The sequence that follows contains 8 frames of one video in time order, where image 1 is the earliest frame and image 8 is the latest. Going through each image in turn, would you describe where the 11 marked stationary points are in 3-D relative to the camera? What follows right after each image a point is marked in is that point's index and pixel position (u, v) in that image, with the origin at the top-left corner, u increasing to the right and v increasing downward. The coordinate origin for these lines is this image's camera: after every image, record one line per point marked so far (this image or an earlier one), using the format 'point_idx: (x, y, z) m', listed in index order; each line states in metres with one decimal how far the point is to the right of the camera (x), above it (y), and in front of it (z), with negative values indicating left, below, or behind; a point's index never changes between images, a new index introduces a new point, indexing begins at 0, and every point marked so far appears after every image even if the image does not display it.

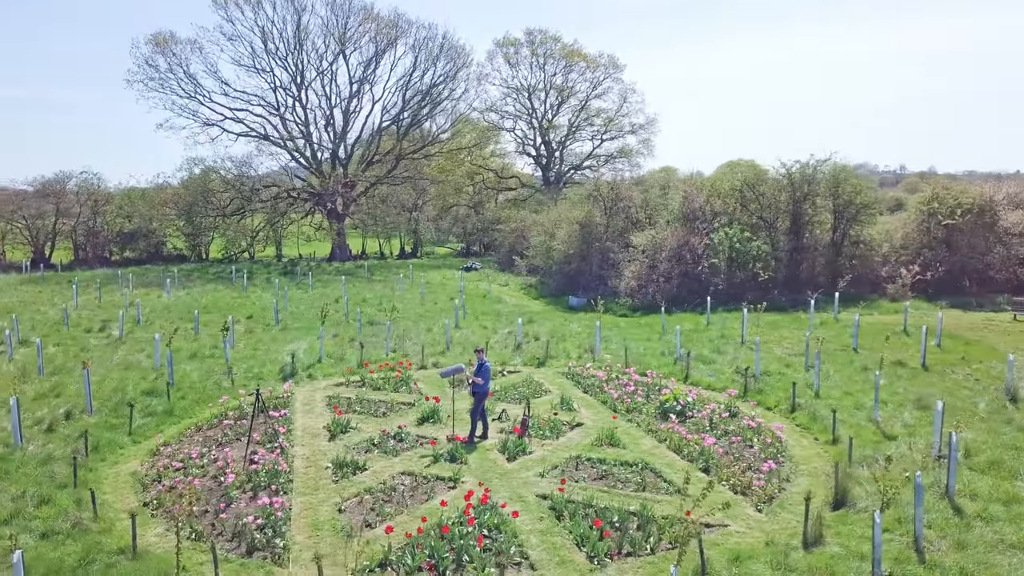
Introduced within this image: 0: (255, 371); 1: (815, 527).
0: (-5.0, -1.6, +15.8) m
1: (+3.0, -2.3, +7.9) m
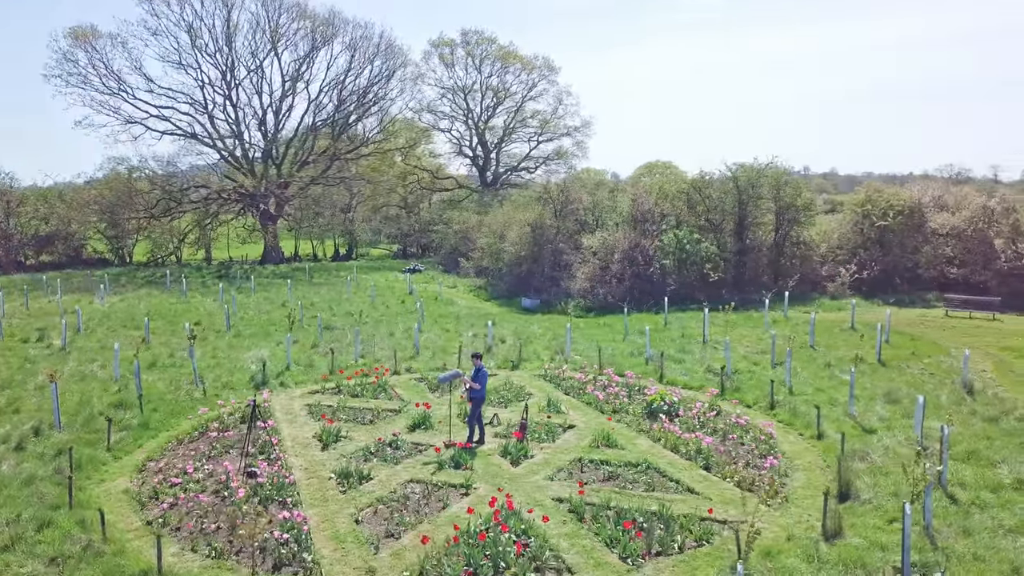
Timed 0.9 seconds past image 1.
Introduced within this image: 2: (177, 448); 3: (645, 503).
0: (-5.4, -1.7, +15.3) m
1: (+3.3, -2.4, +8.3) m
2: (-4.8, -2.3, +11.7) m
3: (+1.5, -2.4, +9.1) m
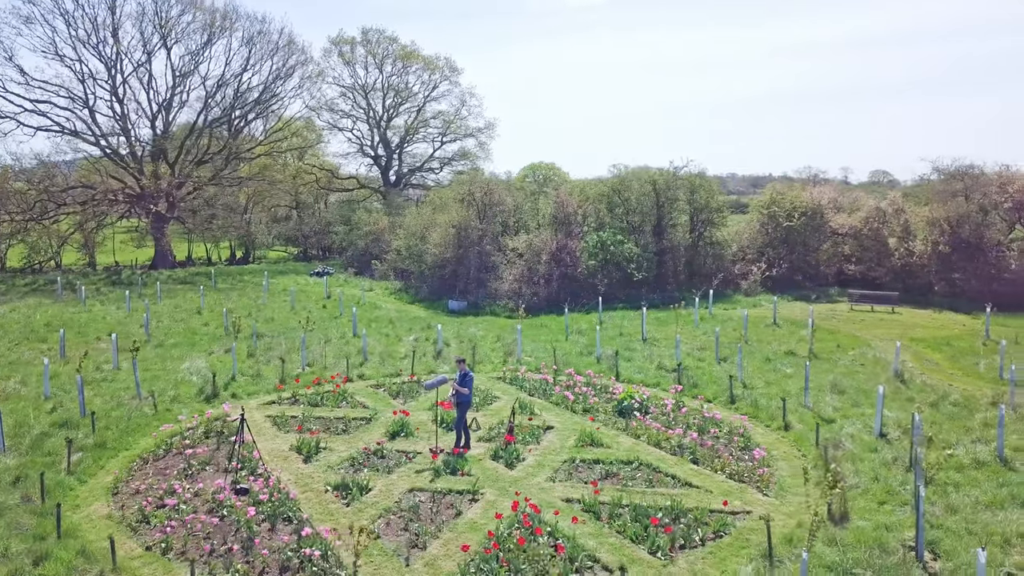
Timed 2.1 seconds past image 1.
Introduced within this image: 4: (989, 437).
0: (-6.1, -1.9, +14.5) m
1: (+3.5, -2.4, +8.9) m
2: (-5.0, -2.4, +11.1) m
3: (+1.6, -2.4, +9.4) m
4: (+6.6, -2.0, +11.2) m
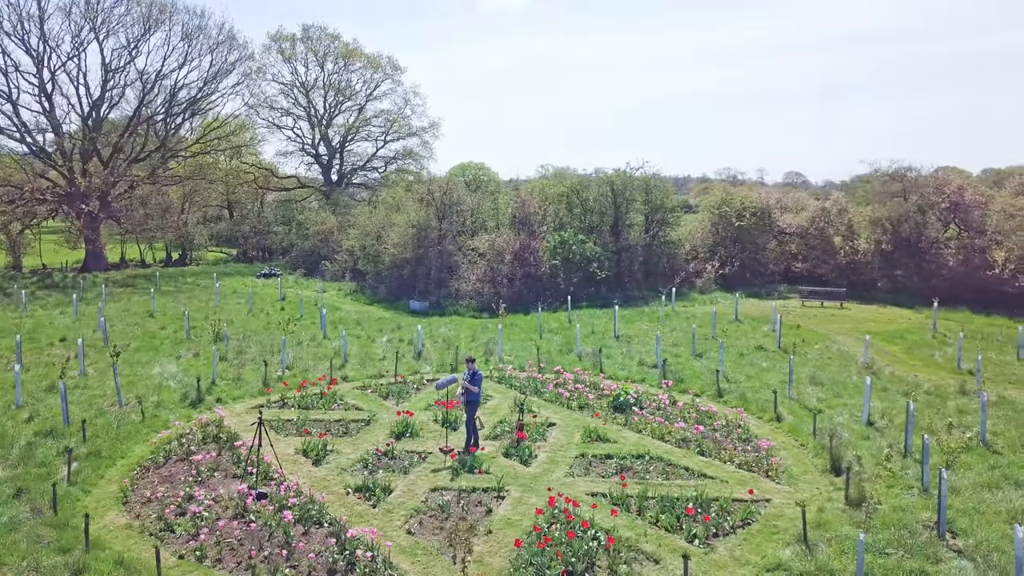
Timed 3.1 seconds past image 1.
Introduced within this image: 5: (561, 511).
0: (-6.3, -1.9, +14.1) m
1: (+3.9, -2.3, +9.4) m
2: (-4.8, -2.5, +10.7) m
3: (+2.0, -2.4, +9.7) m
4: (+6.7, -2.0, +11.9) m
5: (+0.6, -2.4, +9.0) m
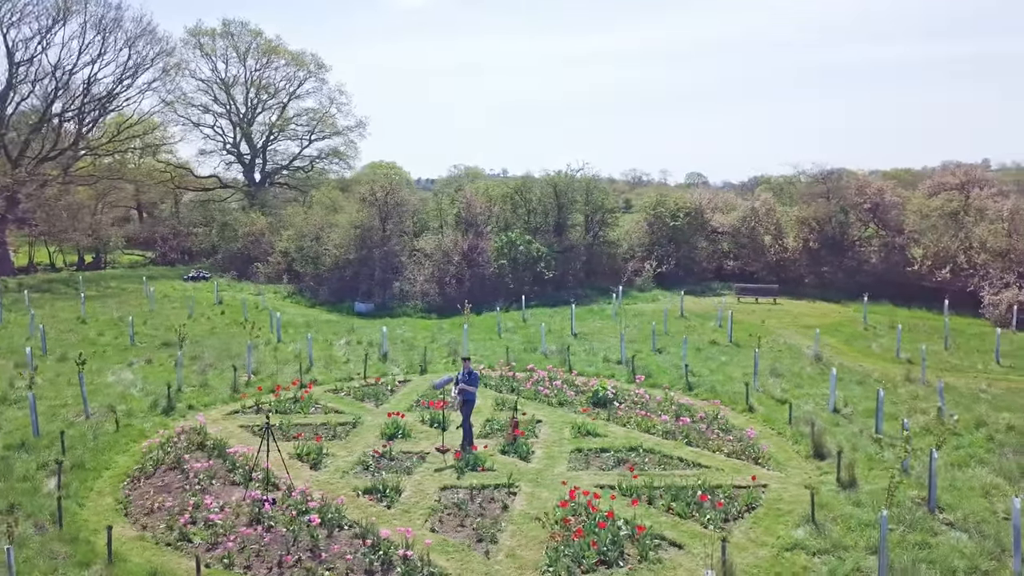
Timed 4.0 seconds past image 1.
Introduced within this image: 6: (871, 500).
0: (-6.6, -2.0, +13.6) m
1: (+4.0, -2.3, +10.1) m
2: (-4.7, -2.5, +10.4) m
3: (+2.1, -2.4, +10.2) m
4: (+6.5, -1.9, +12.9) m
5: (+0.8, -2.4, +9.3) m
6: (+4.0, -2.4, +9.2) m
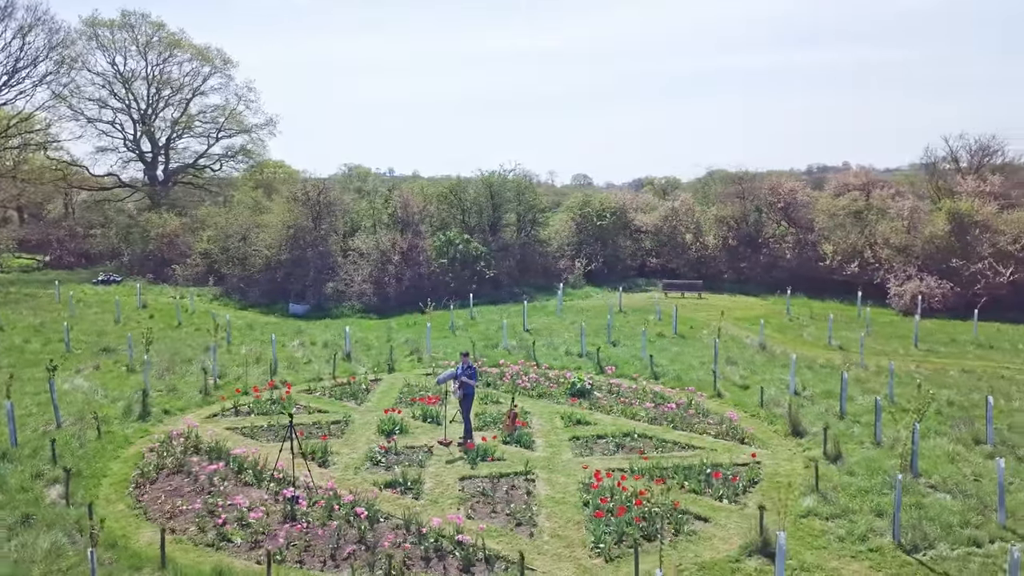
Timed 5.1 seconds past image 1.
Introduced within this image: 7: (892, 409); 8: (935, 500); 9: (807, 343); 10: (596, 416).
0: (-6.8, -2.0, +13.1) m
1: (+4.2, -2.2, +11.0) m
2: (-4.5, -2.5, +10.2) m
3: (+2.3, -2.3, +10.9) m
4: (+6.3, -1.7, +14.2) m
5: (+1.1, -2.4, +9.8) m
6: (+4.3, -2.3, +10.1) m
7: (+5.5, -1.8, +11.9) m
8: (+4.8, -2.4, +9.3) m
9: (+6.9, -1.3, +19.1) m
10: (+1.4, -2.1, +13.2) m
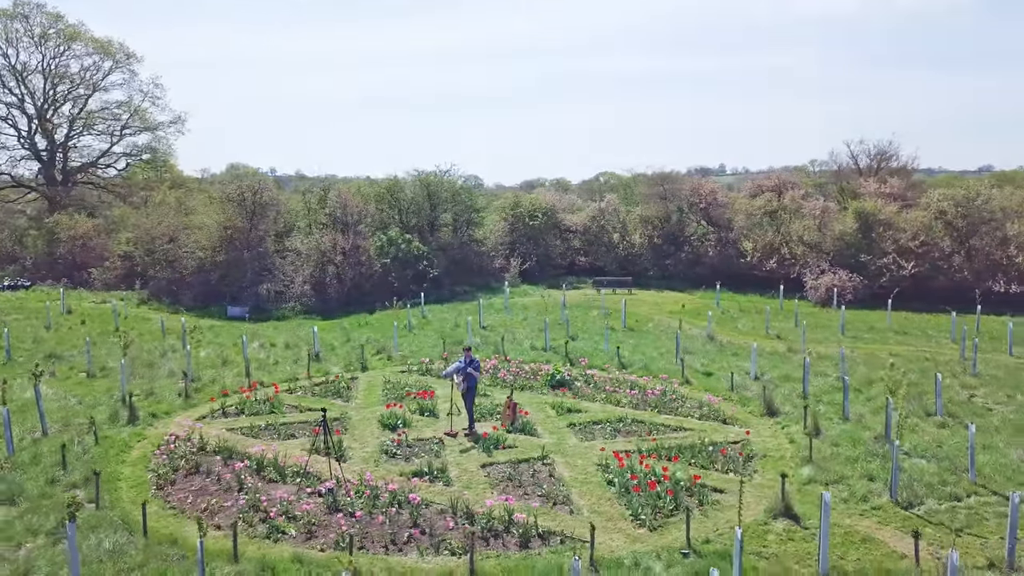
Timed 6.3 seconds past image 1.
0: (-6.8, -2.1, +12.7) m
1: (+4.3, -2.0, +12.2) m
2: (-4.2, -2.5, +10.2) m
3: (+2.4, -2.2, +11.7) m
4: (+6.0, -1.6, +15.6) m
5: (+1.4, -2.3, +10.6) m
6: (+4.6, -2.1, +11.3) m
7: (+5.5, -1.6, +13.2) m
8: (+5.2, -2.3, +10.6) m
9: (+5.9, -1.1, +20.5) m
10: (+1.2, -2.0, +13.9) m
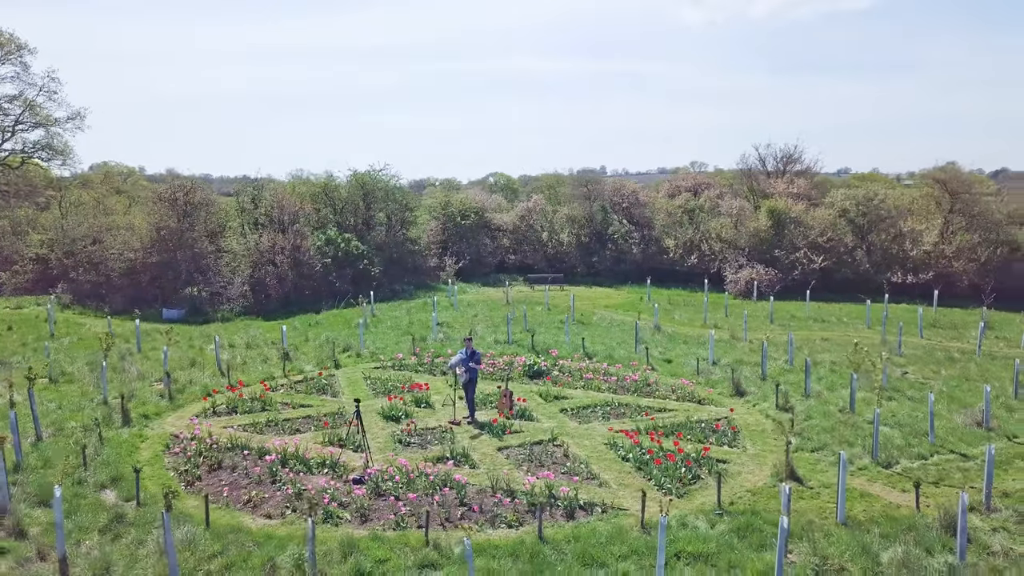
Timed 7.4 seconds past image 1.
0: (-6.8, -2.1, +12.4) m
1: (+4.3, -1.9, +13.5) m
2: (-3.8, -2.5, +10.3) m
3: (+2.5, -2.1, +12.8) m
4: (+5.4, -1.4, +17.1) m
5: (+1.7, -2.2, +11.5) m
6: (+4.7, -2.0, +12.7) m
7: (+5.4, -1.4, +14.6) m
8: (+5.4, -2.1, +12.0) m
9: (+4.7, -1.0, +21.9) m
10: (+1.0, -1.9, +14.8) m
